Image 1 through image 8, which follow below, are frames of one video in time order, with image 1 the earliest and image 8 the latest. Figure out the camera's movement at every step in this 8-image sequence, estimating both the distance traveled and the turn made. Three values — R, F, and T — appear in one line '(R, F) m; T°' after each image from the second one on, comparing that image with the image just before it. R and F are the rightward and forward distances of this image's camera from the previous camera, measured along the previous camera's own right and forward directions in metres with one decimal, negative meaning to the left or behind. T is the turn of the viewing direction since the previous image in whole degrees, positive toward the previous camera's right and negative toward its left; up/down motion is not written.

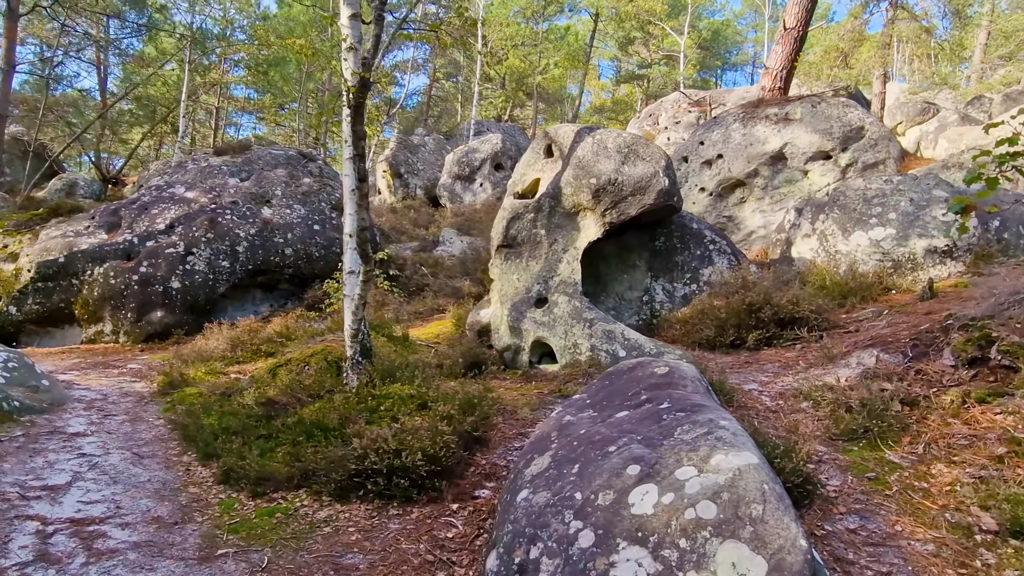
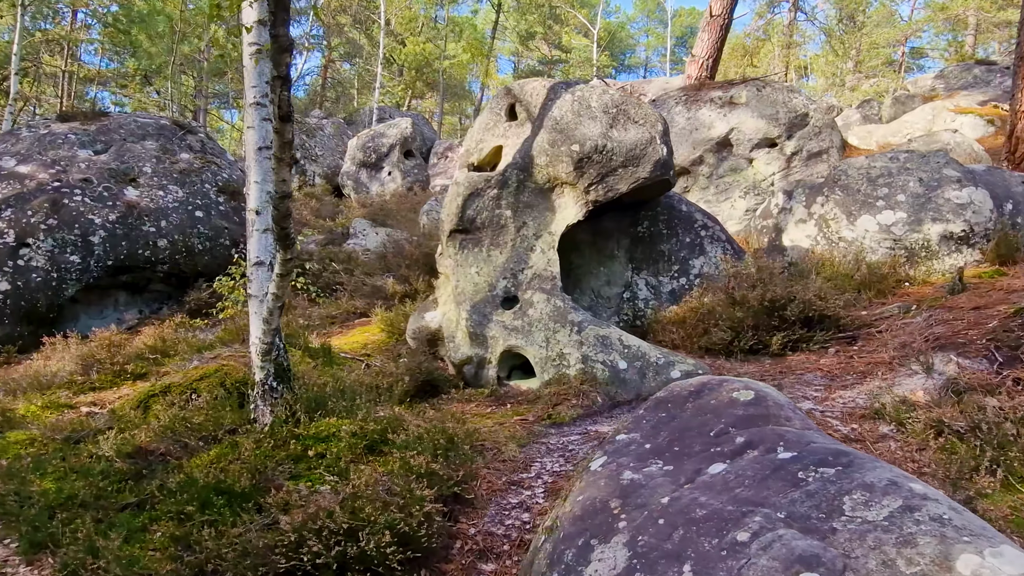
(-0.5, +1.3) m; +10°
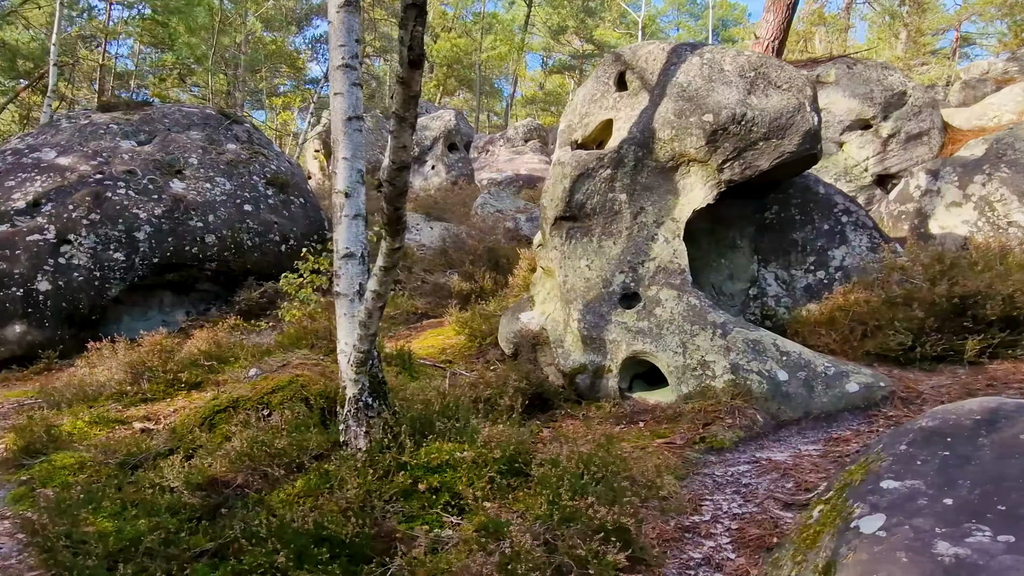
(-0.6, +0.7) m; -2°
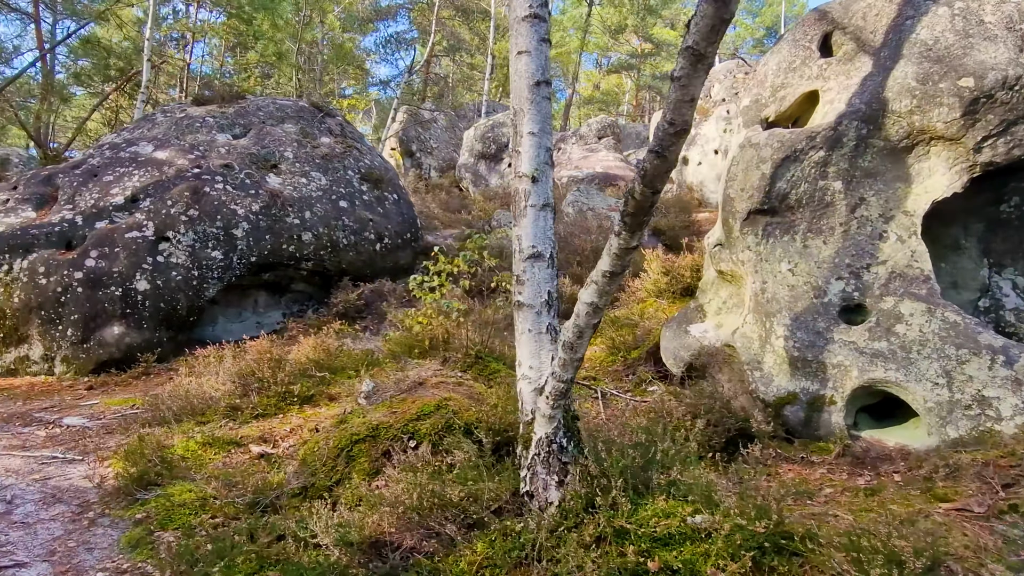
(-0.7, +0.7) m; -5°
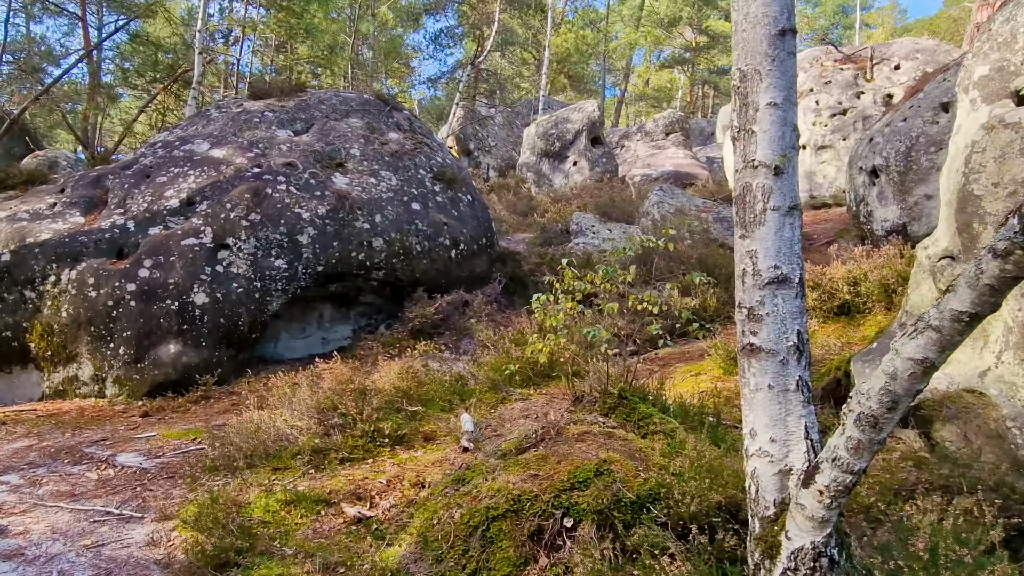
(-0.6, +0.8) m; -3°
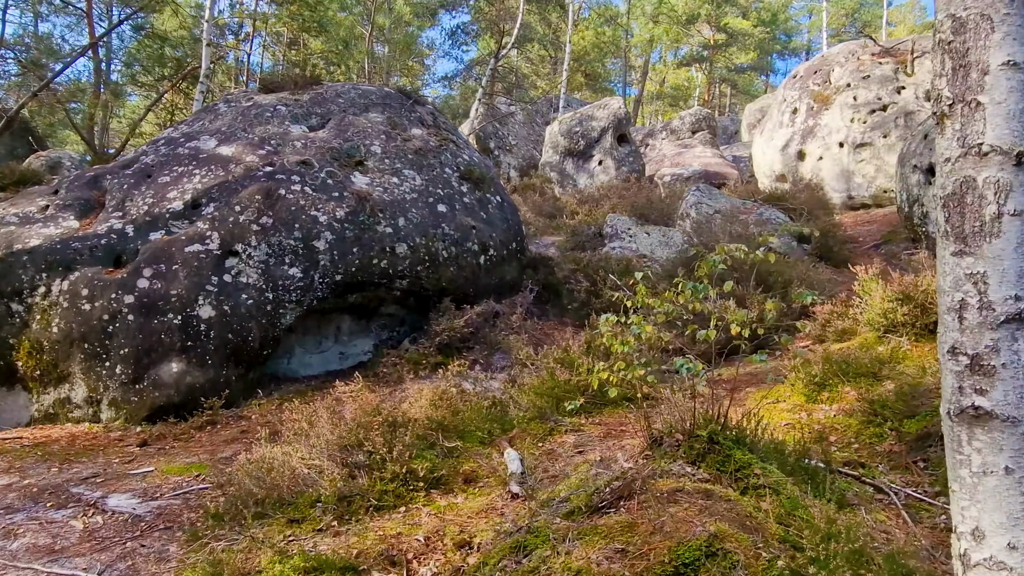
(-0.2, +0.6) m; -1°
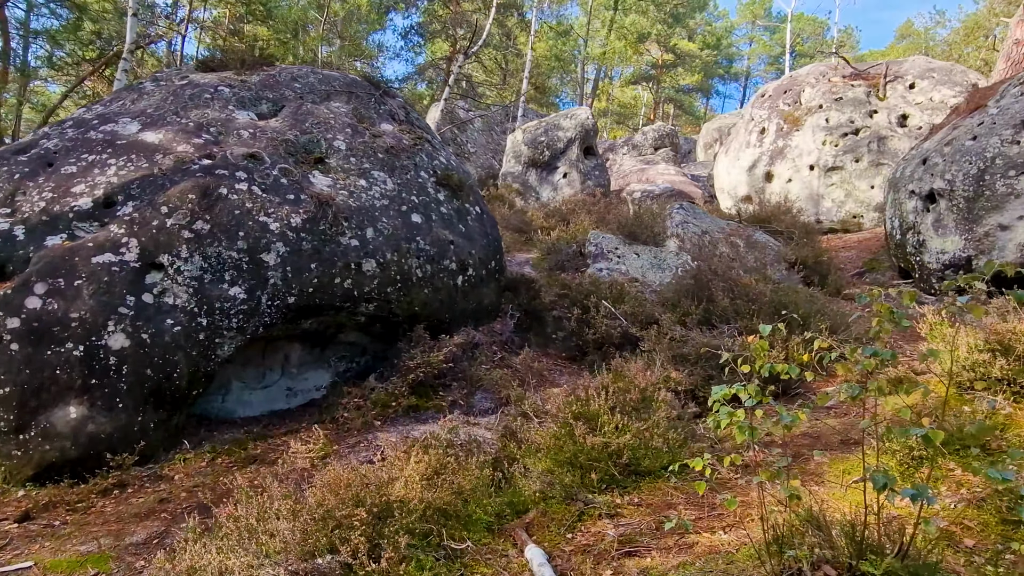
(-0.4, +0.9) m; +6°
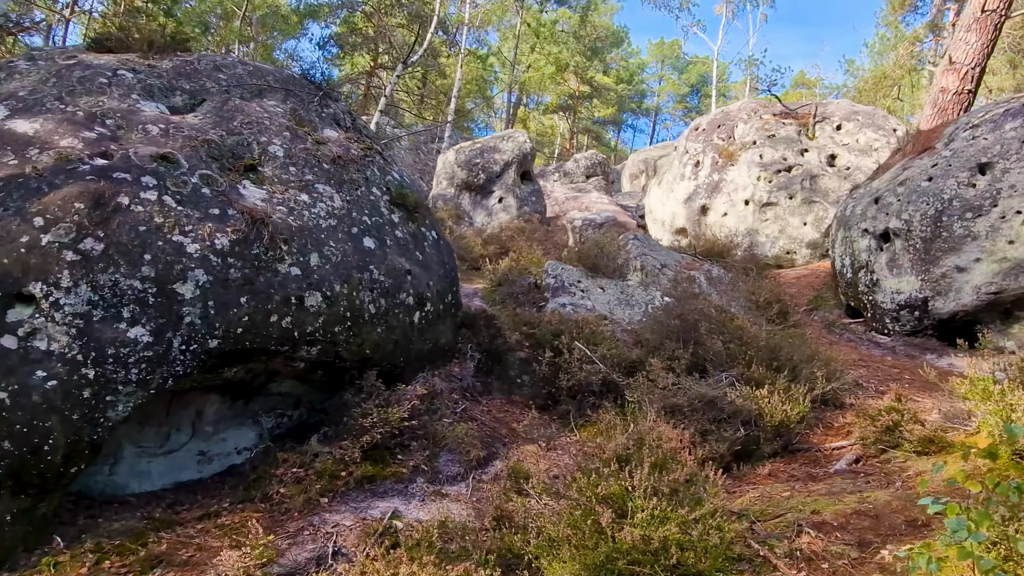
(-0.4, +0.8) m; +8°
